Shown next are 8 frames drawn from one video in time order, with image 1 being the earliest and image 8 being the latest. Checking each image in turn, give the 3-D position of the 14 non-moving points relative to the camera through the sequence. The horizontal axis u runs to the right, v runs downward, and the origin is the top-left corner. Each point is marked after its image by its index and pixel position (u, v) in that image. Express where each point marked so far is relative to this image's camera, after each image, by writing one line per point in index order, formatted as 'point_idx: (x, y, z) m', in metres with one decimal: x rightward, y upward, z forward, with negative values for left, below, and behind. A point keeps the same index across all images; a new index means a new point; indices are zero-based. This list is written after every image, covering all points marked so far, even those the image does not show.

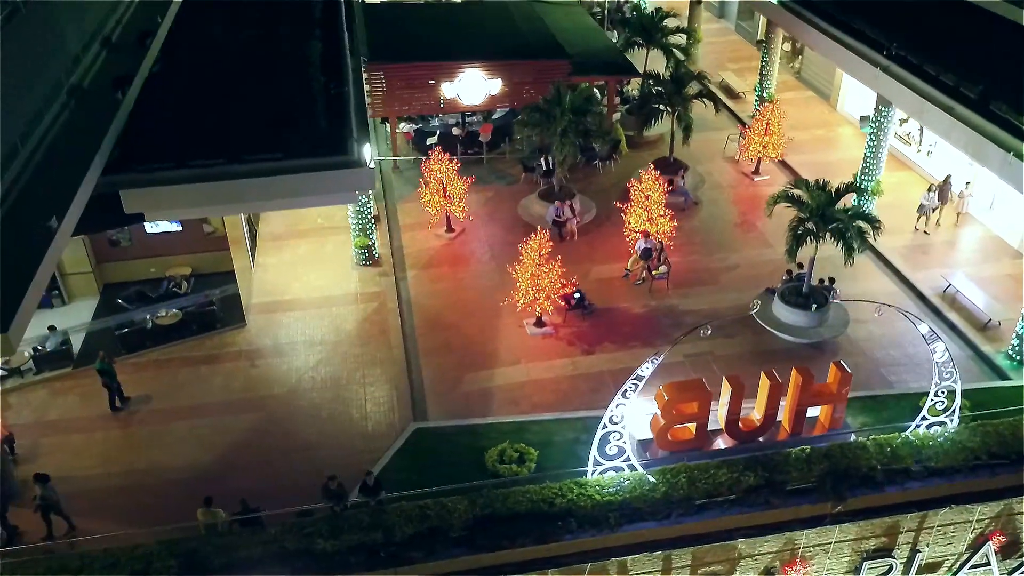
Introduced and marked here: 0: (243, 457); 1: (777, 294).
0: (-4.4, -2.8, +14.6) m
1: (+5.0, -0.2, +17.5) m
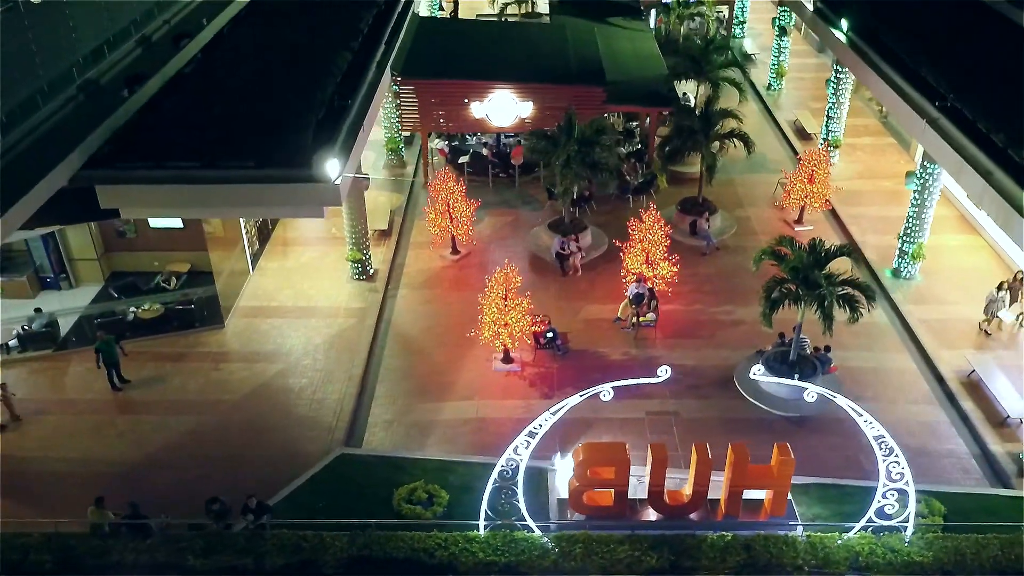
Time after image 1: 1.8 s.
0: (-5.6, -2.8, +14.7) m
1: (+4.4, -1.3, +16.1) m
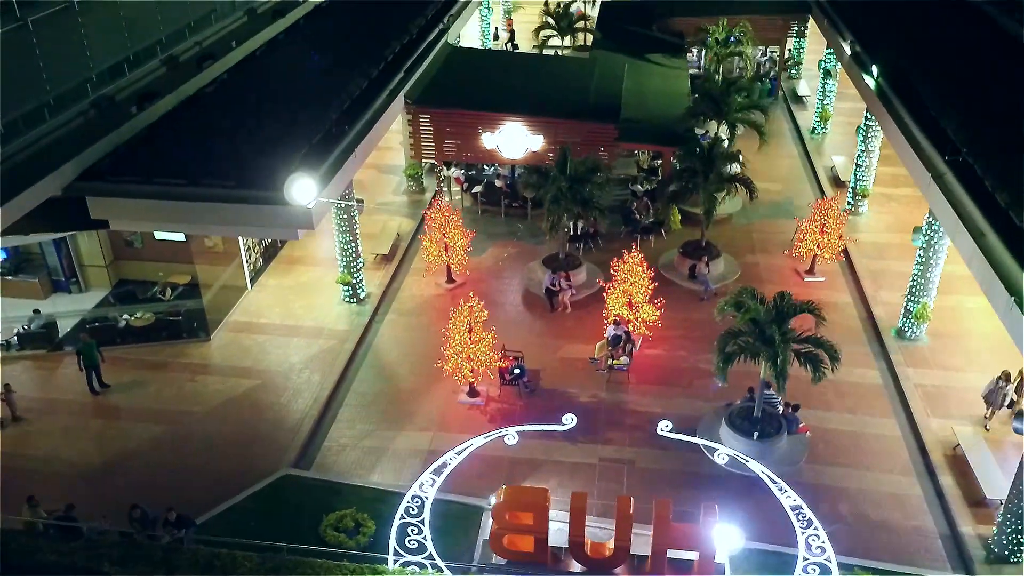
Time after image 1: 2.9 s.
0: (-6.6, -3.0, +15.1) m
1: (+3.6, -2.2, +15.5) m
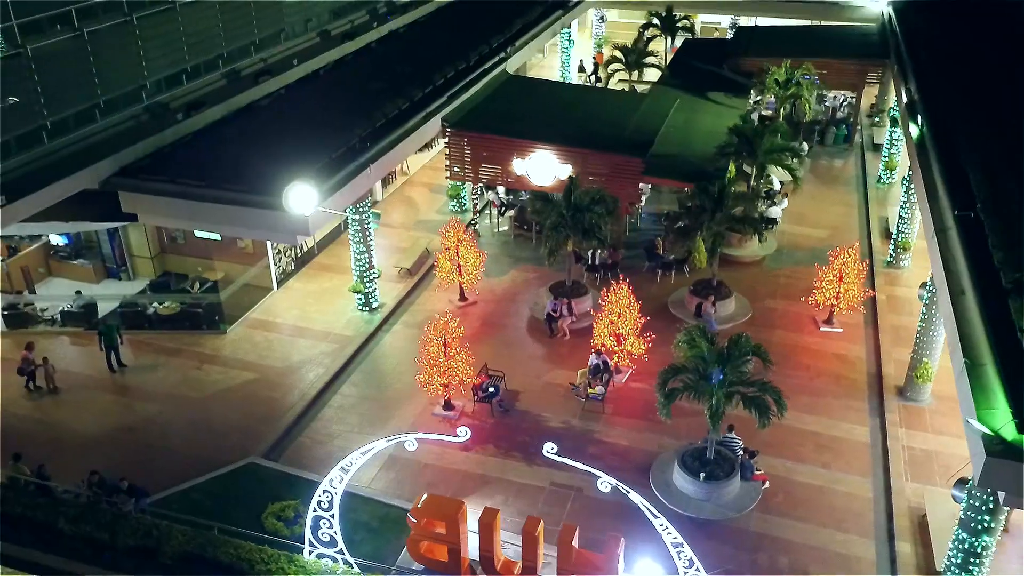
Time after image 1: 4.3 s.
0: (-7.3, -2.8, +16.4) m
1: (+2.8, -2.8, +15.3) m
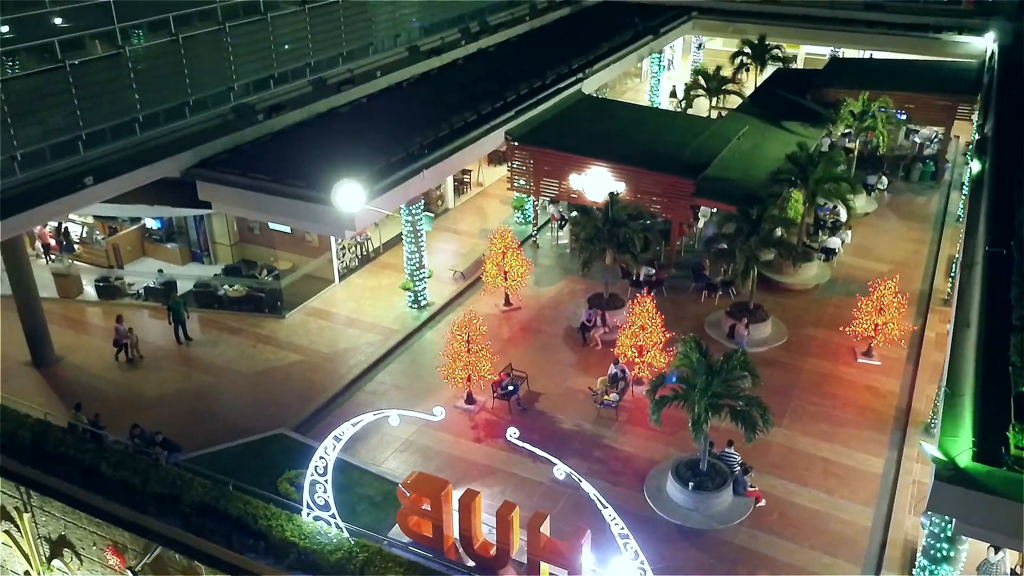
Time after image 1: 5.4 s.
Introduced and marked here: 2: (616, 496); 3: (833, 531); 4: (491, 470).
0: (-7.0, -2.3, +18.2) m
1: (+2.9, -3.1, +15.7) m
2: (+1.8, -3.6, +15.5) m
3: (+5.4, -4.0, +14.9) m
4: (-0.4, -3.3, +16.2) m
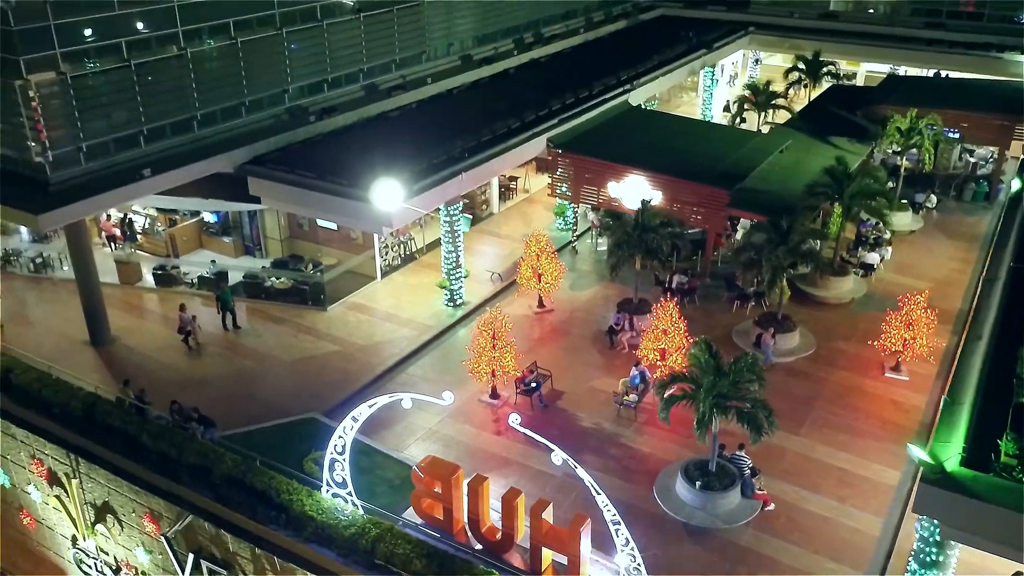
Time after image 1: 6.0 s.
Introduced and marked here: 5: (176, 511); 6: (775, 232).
0: (-6.5, -2.1, +19.2) m
1: (+3.2, -3.2, +16.0) m
2: (+2.0, -3.6, +15.9) m
3: (+5.5, -4.2, +15.0) m
4: (-0.1, -3.3, +16.8) m
5: (-5.8, -3.8, +15.4) m
6: (+5.8, +1.2, +19.5) m
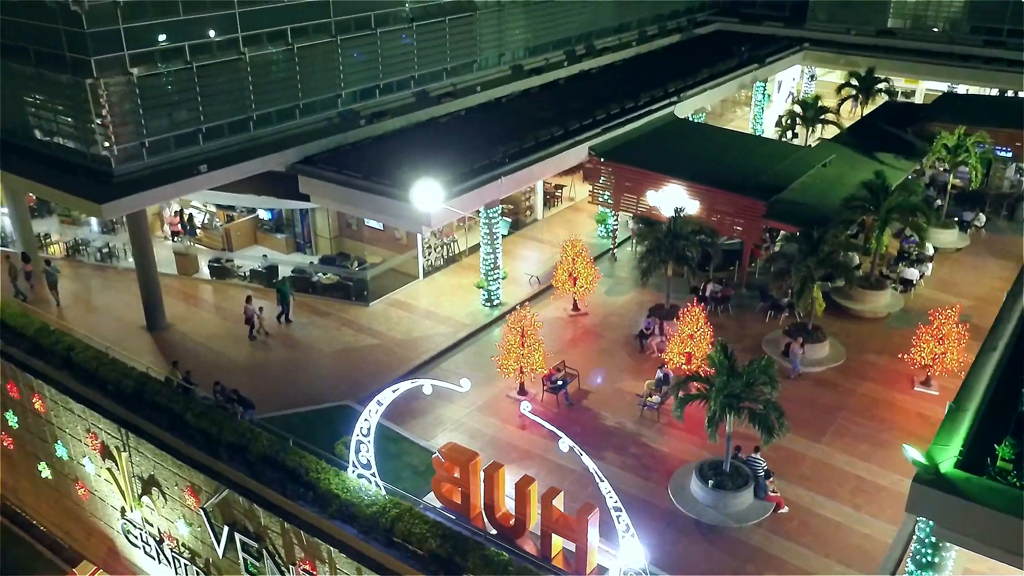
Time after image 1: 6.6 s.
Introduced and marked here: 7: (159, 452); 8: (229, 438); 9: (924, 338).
0: (-5.8, -1.9, +20.2) m
1: (+3.5, -3.2, +16.3) m
2: (+2.4, -3.7, +16.3) m
3: (+5.8, -4.3, +15.2) m
4: (+0.3, -3.2, +17.3) m
5: (-5.5, -3.6, +16.4) m
6: (+6.5, +1.0, +19.7) m
7: (-6.8, -3.2, +17.2) m
8: (-5.3, -2.8, +16.6) m
9: (+9.1, -1.1, +19.5) m
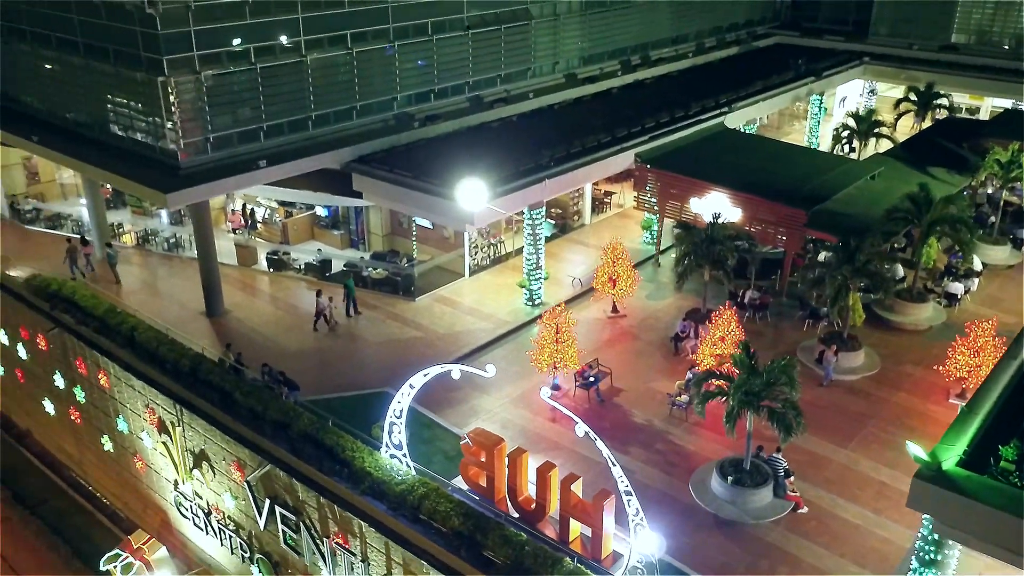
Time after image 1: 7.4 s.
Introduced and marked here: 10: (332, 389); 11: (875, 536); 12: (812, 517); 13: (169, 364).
0: (-5.0, -1.6, +21.3) m
1: (+4.0, -3.3, +16.7) m
2: (+2.9, -3.7, +16.7) m
3: (+6.1, -4.4, +15.4) m
4: (+0.9, -3.2, +17.9) m
5: (-5.0, -3.3, +17.4) m
6: (+7.4, +0.8, +19.9) m
7: (-6.2, -2.8, +18.3) m
8: (-4.7, -2.5, +17.6) m
9: (+9.8, -1.4, +19.5) m
10: (-4.0, -2.2, +19.7) m
11: (+6.4, -4.3, +15.6) m
12: (+5.4, -4.1, +15.9) m
13: (-7.5, -1.6, +19.4) m
